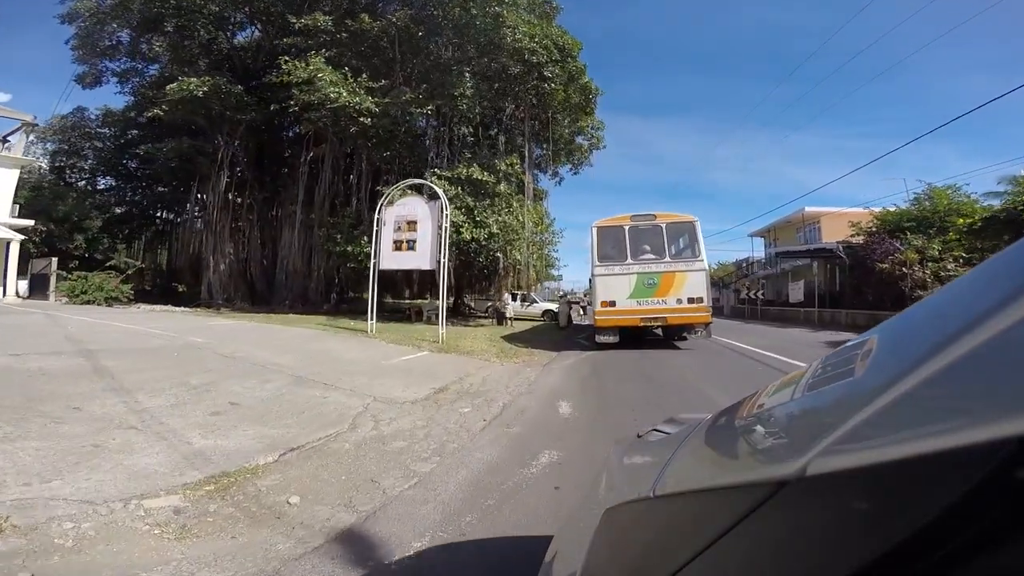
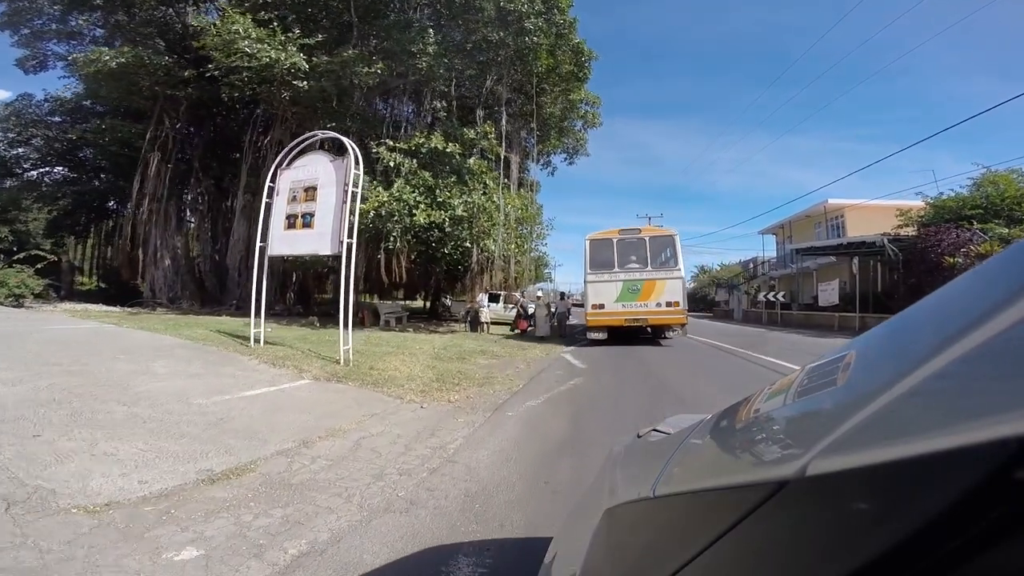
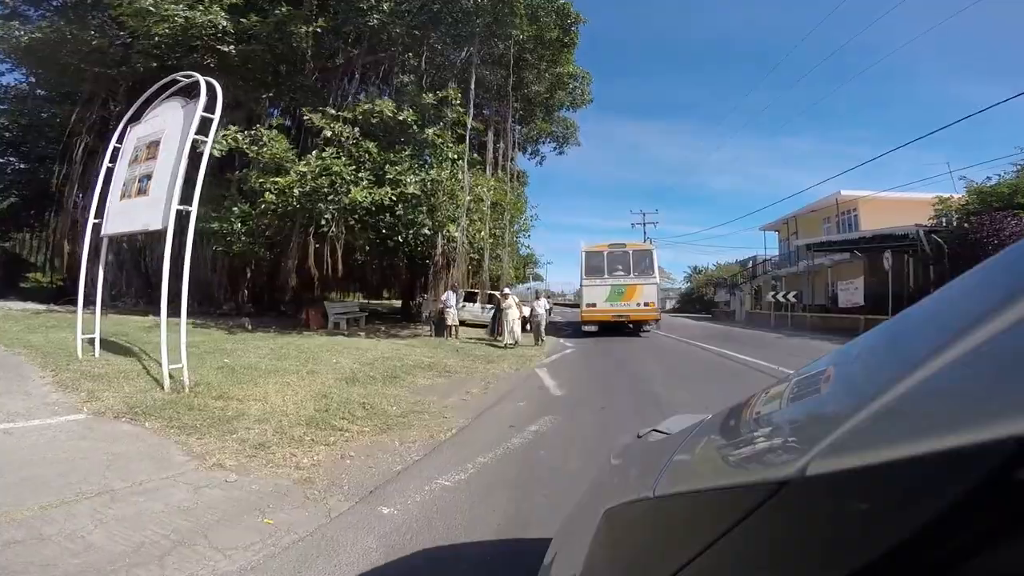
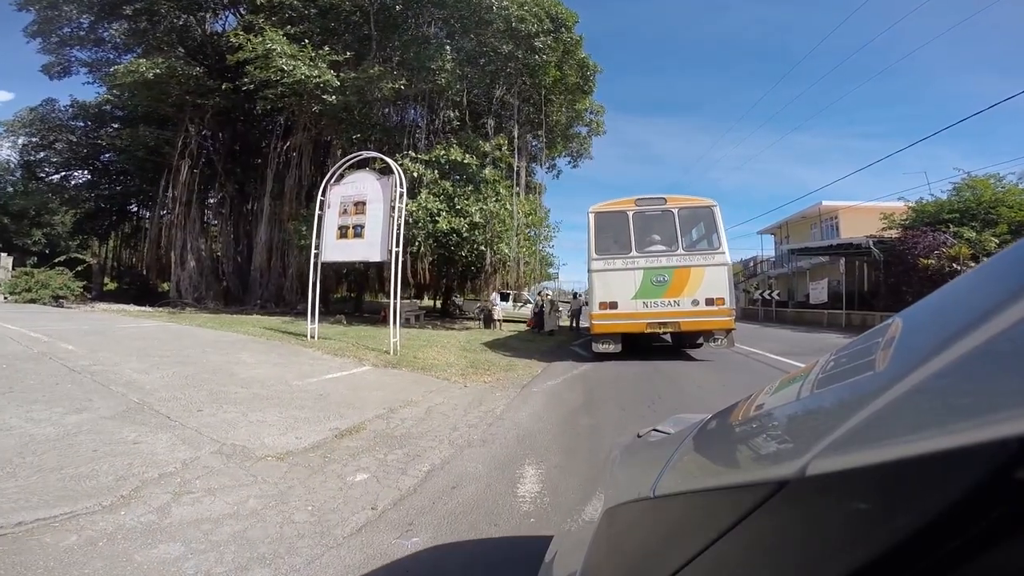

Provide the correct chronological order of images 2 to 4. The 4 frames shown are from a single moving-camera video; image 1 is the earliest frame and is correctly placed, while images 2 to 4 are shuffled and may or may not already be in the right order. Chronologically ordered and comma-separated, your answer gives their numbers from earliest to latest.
4, 2, 3
